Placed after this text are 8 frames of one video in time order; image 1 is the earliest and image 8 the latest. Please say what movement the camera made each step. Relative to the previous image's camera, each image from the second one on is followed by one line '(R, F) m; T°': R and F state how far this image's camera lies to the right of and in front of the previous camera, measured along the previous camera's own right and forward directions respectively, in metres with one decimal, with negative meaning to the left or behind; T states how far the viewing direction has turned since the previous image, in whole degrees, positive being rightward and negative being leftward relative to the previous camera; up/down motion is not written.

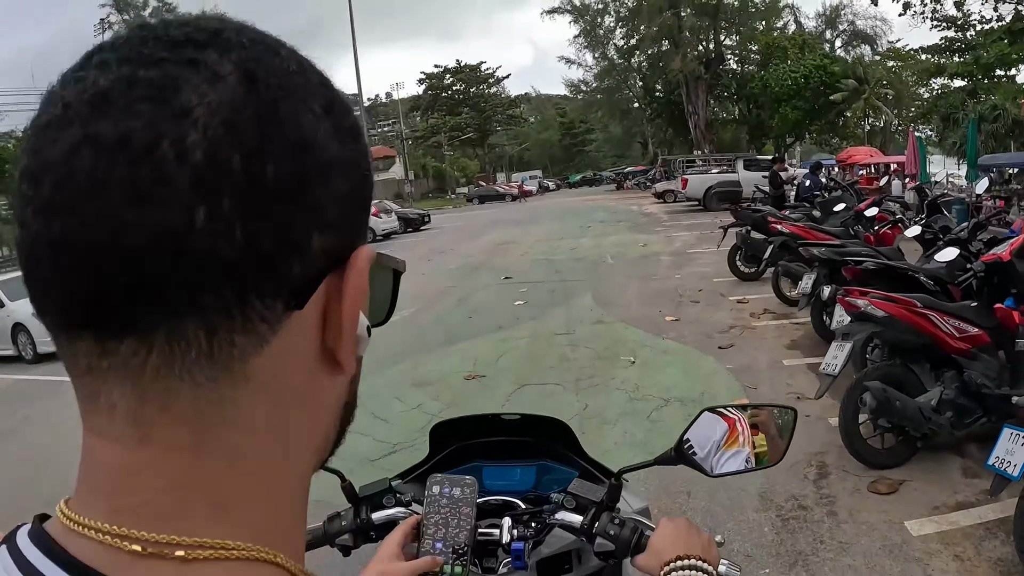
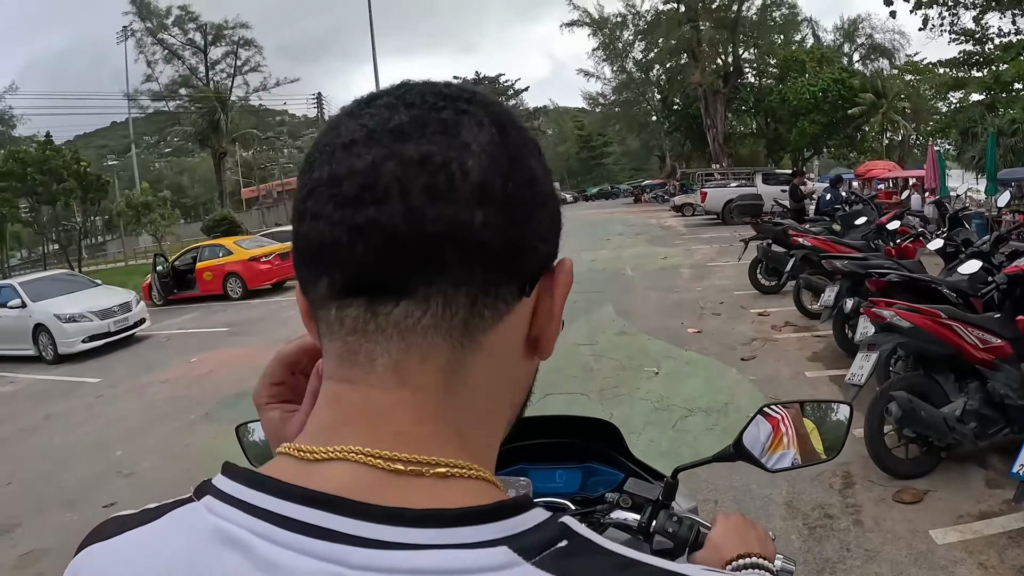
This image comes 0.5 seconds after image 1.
(-0.1, -0.1) m; -1°
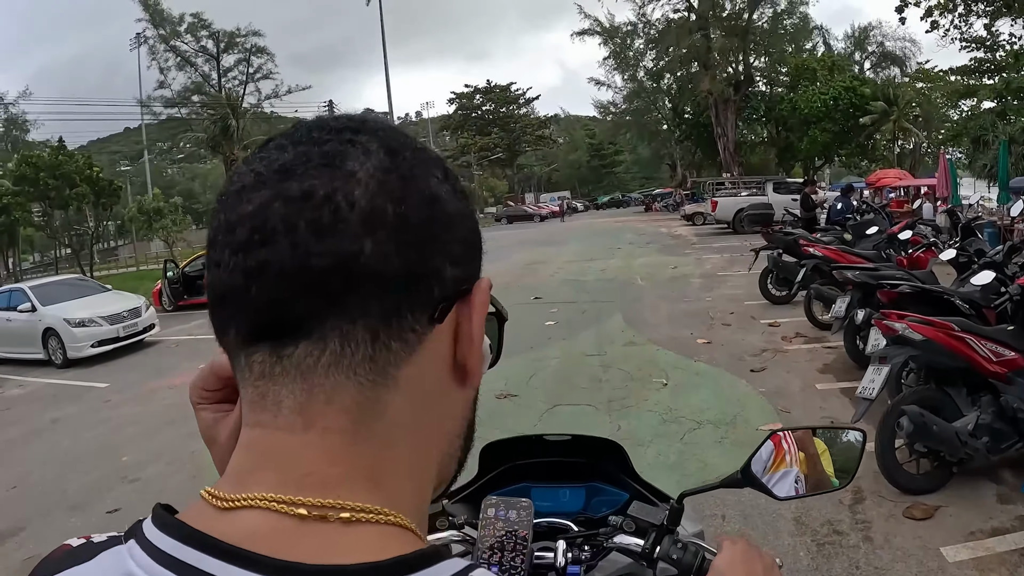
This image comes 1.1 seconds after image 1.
(0.0, 0.0) m; -1°
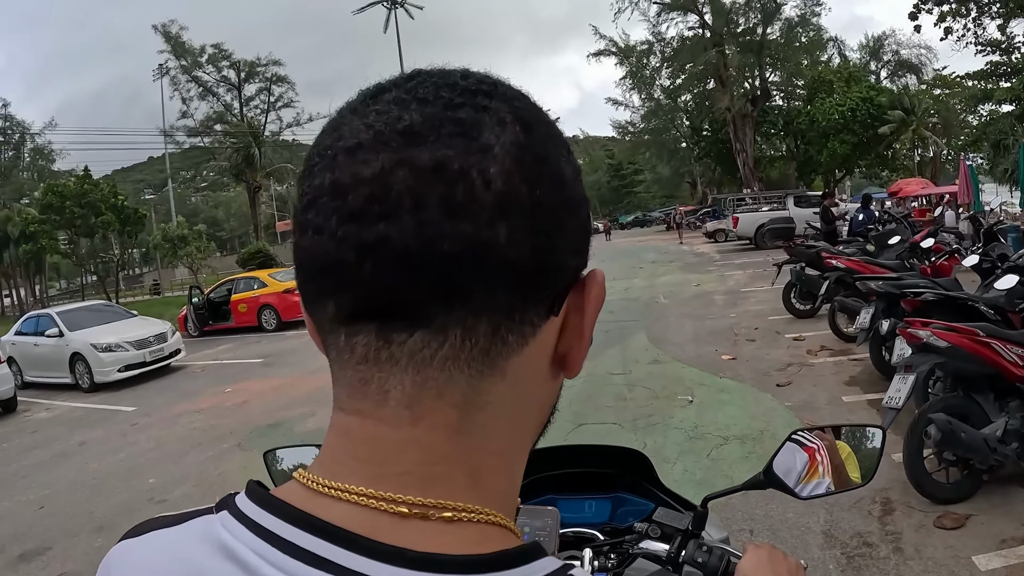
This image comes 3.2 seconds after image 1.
(0.0, -0.1) m; -2°
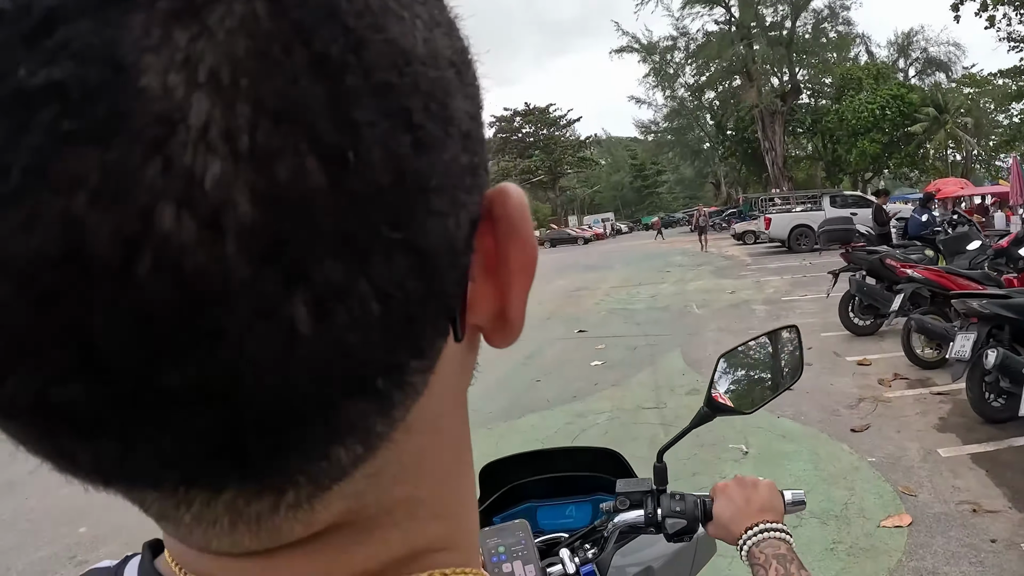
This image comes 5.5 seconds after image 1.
(+0.1, +1.1) m; -2°
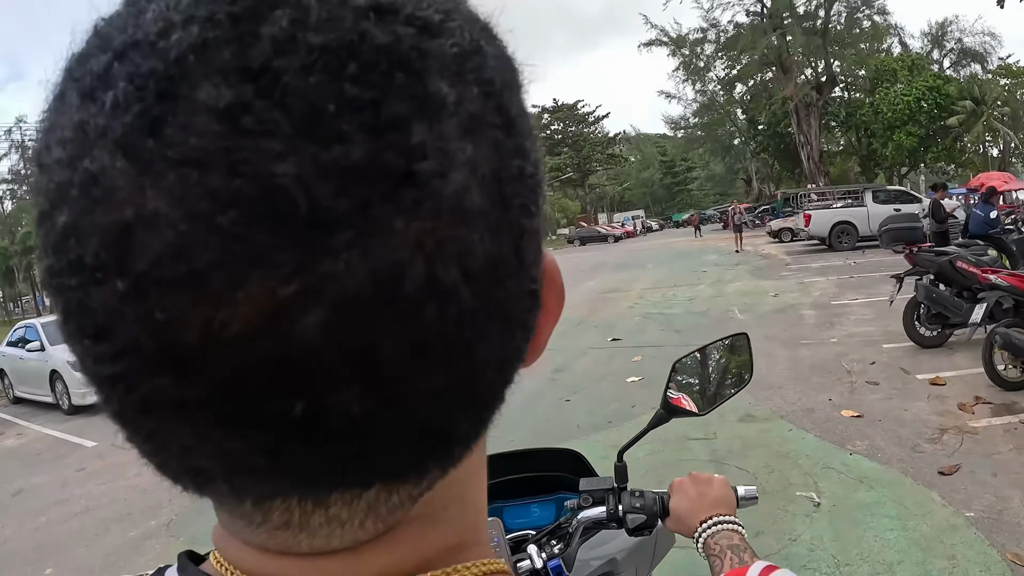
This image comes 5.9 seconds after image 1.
(+0.1, +0.6) m; -2°
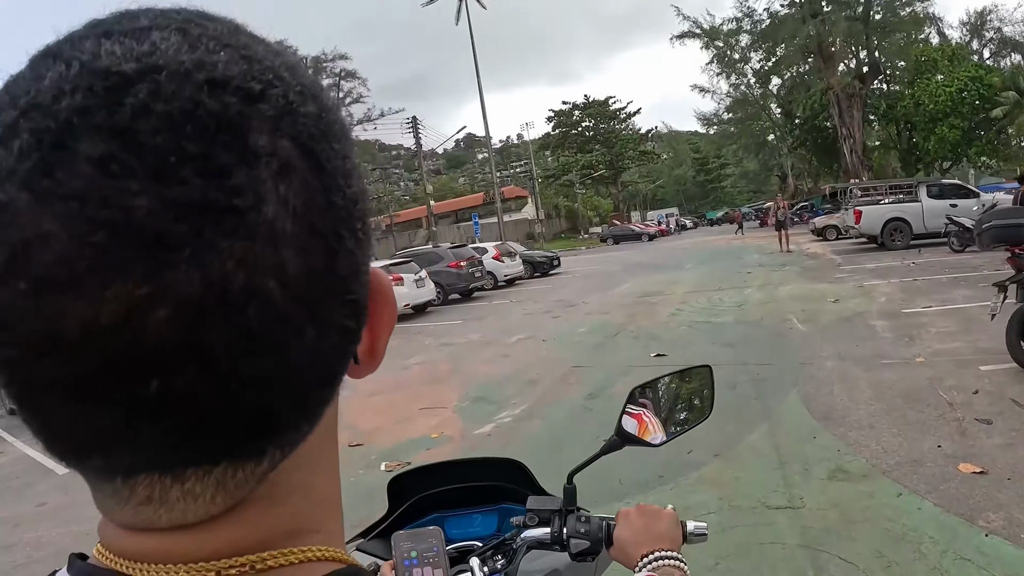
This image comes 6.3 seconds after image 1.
(+0.1, +0.9) m; -3°
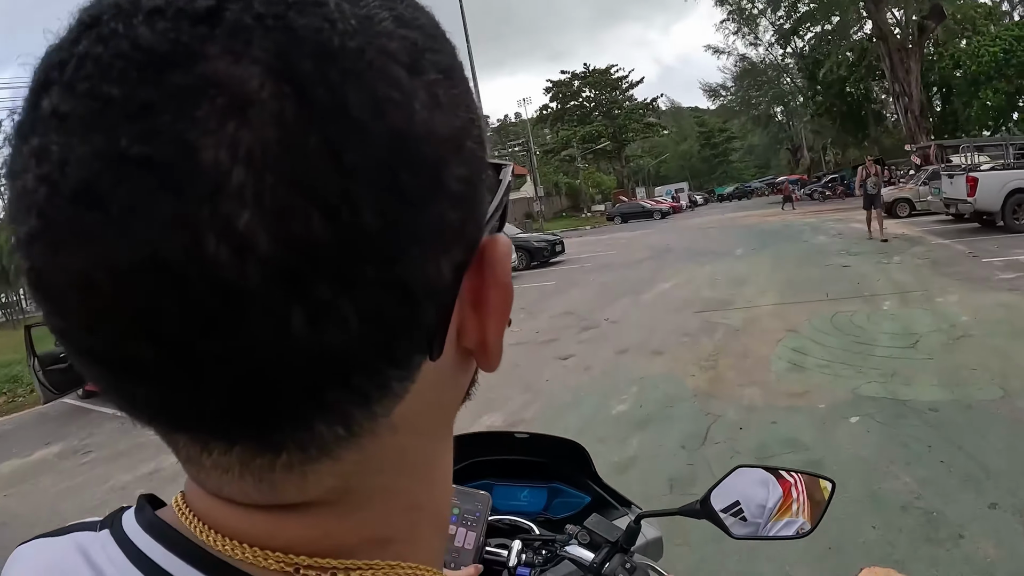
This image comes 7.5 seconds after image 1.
(+0.2, +4.1) m; 0°
